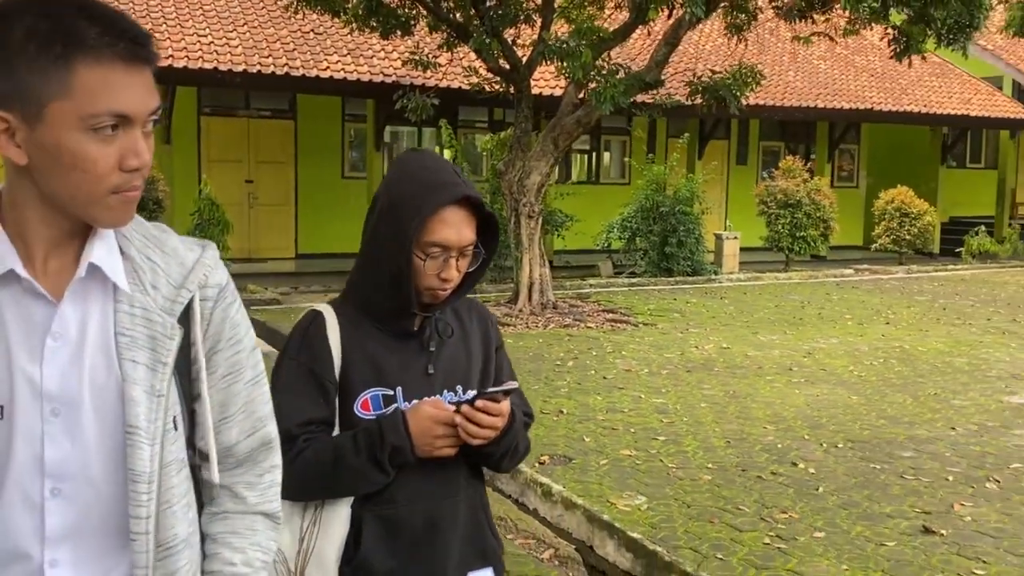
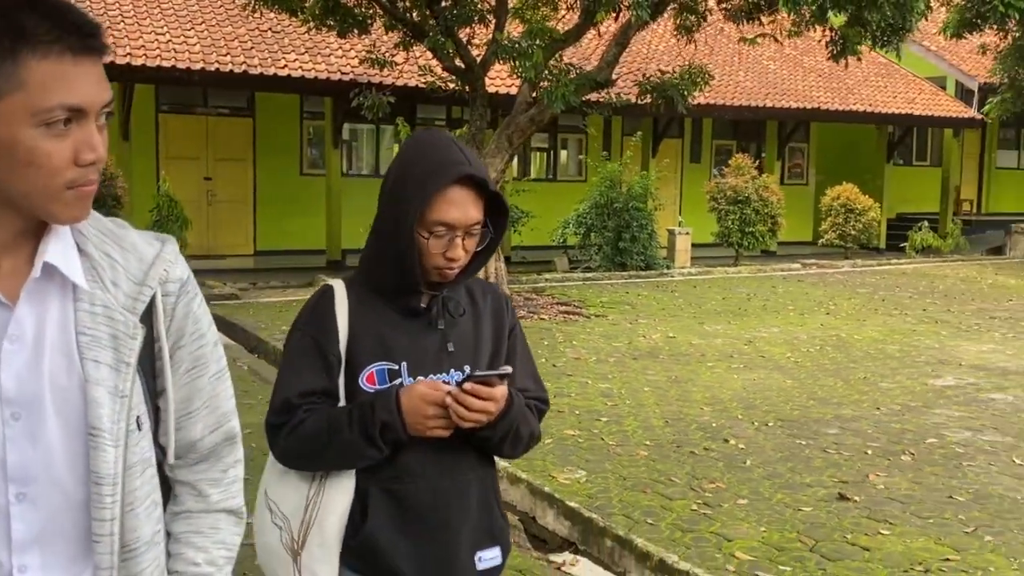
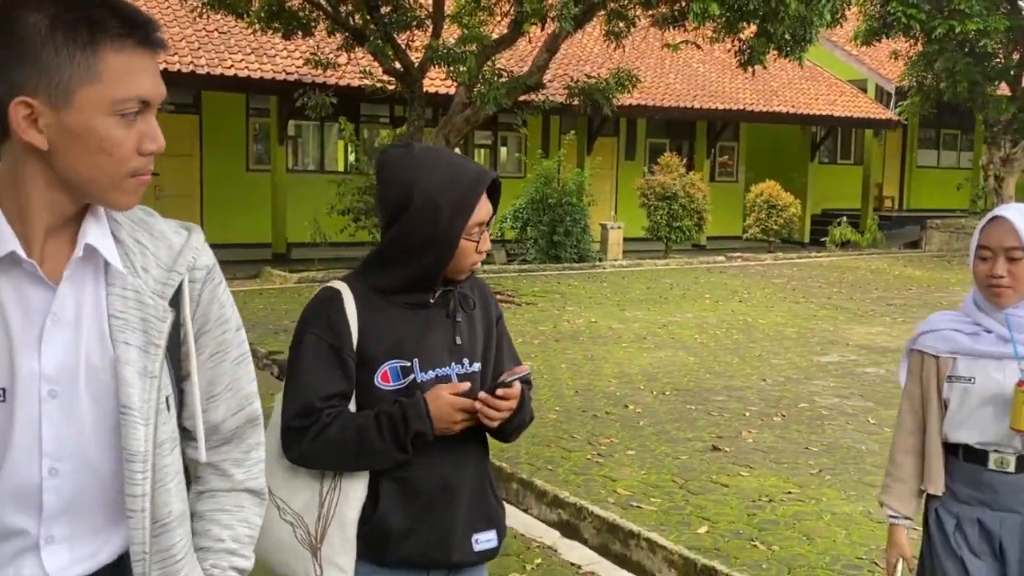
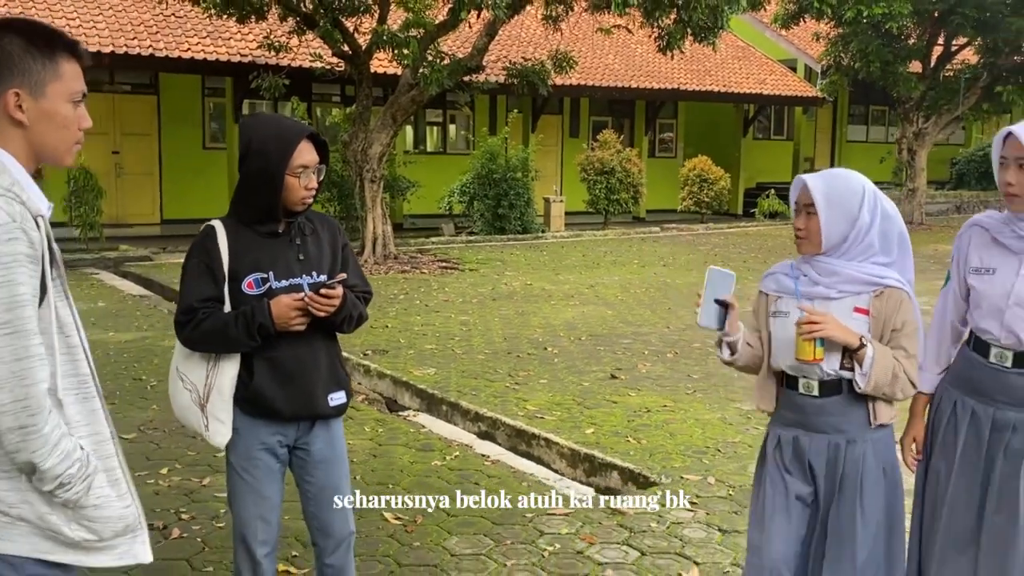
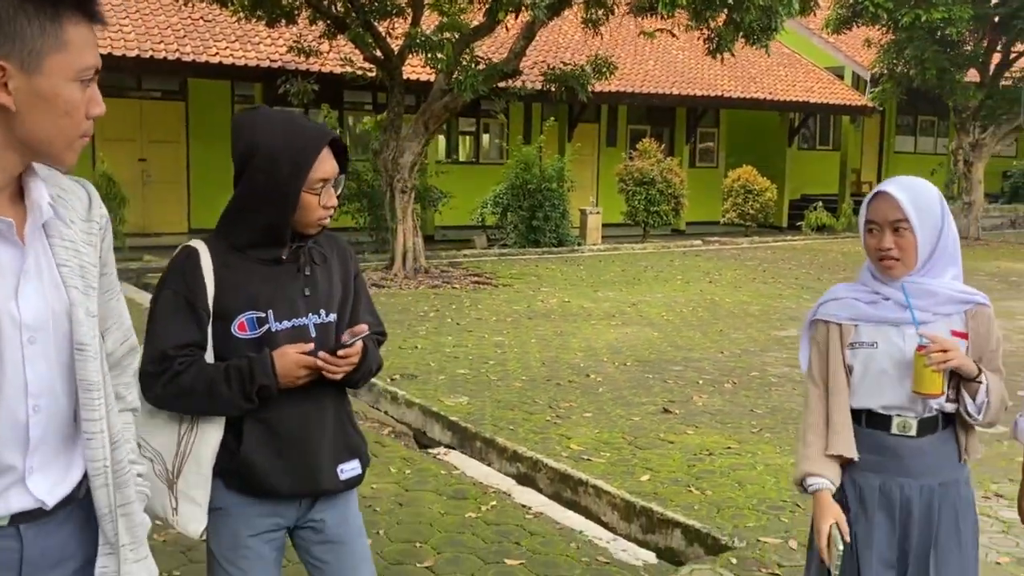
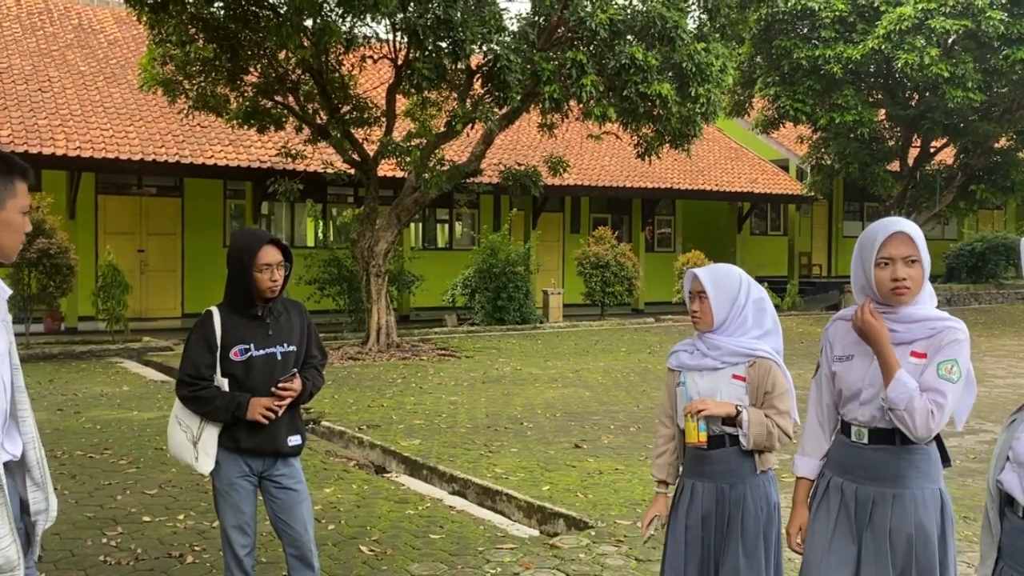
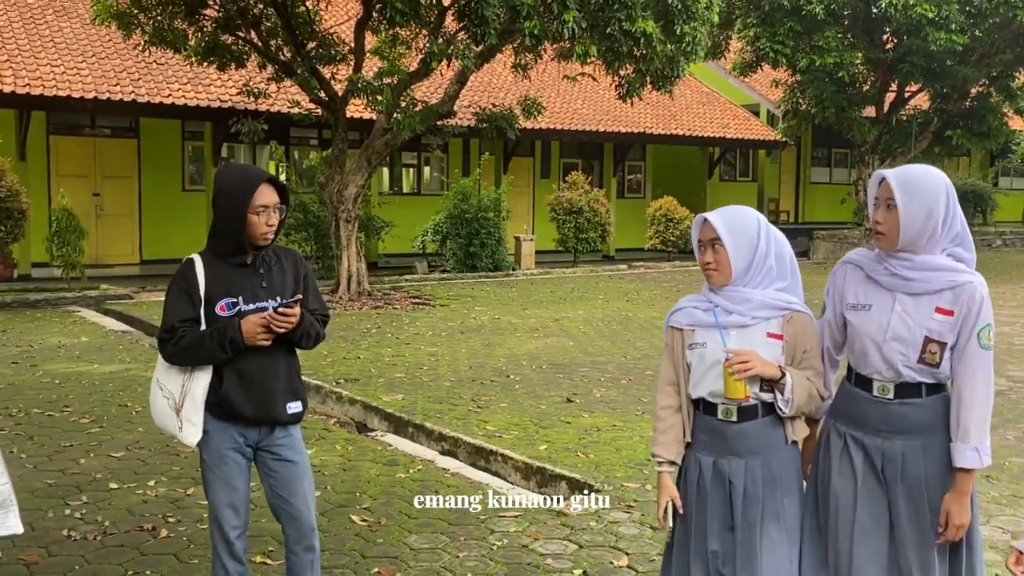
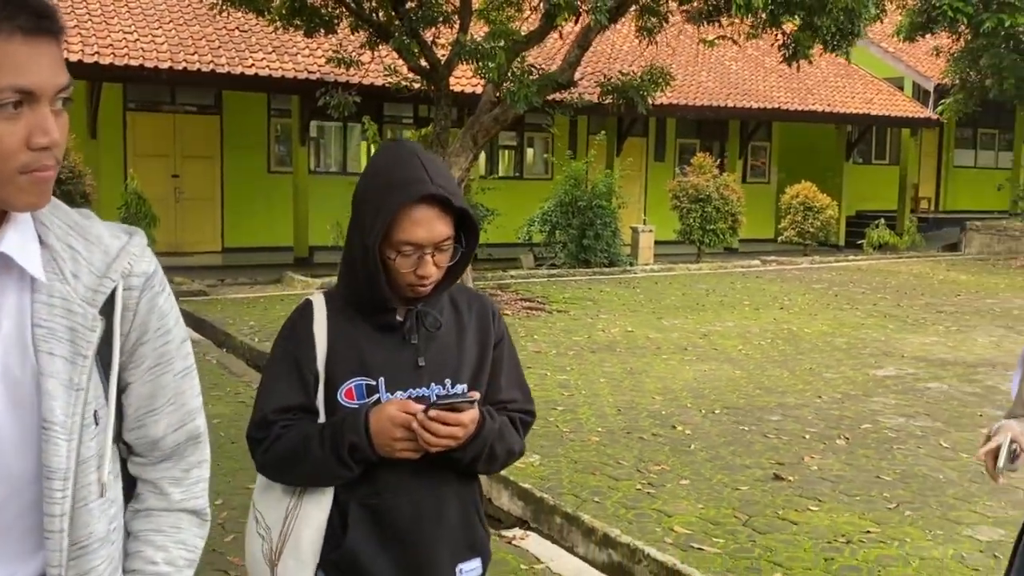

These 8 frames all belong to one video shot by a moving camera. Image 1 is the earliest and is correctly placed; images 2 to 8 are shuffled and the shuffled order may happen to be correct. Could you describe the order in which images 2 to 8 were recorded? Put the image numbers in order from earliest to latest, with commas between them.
2, 8, 3, 5, 4, 7, 6
